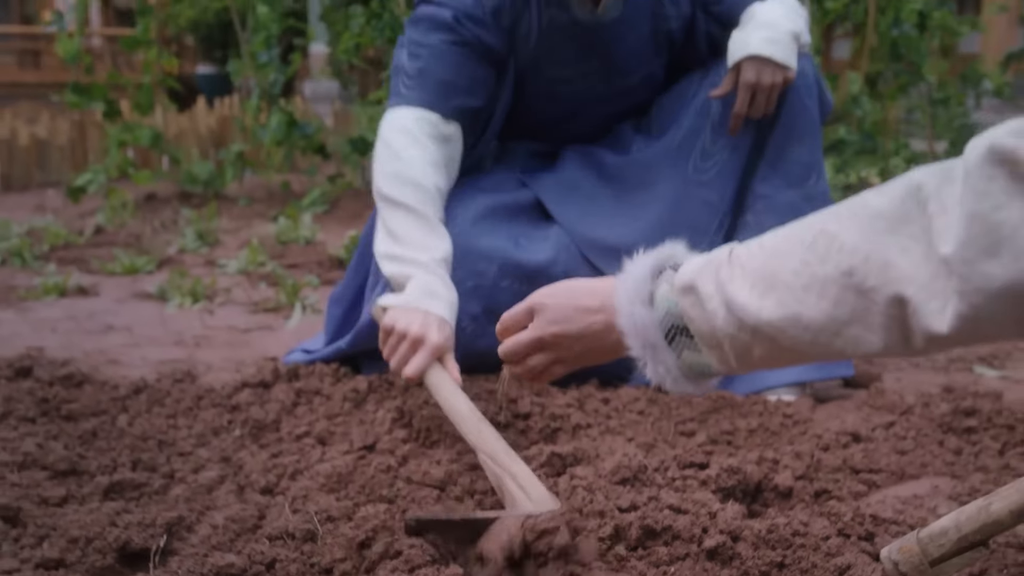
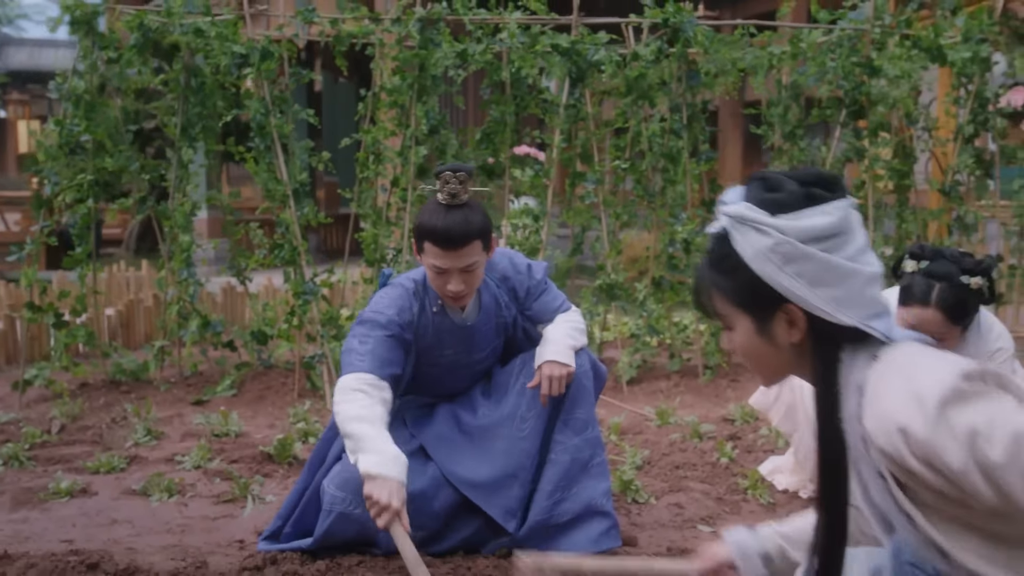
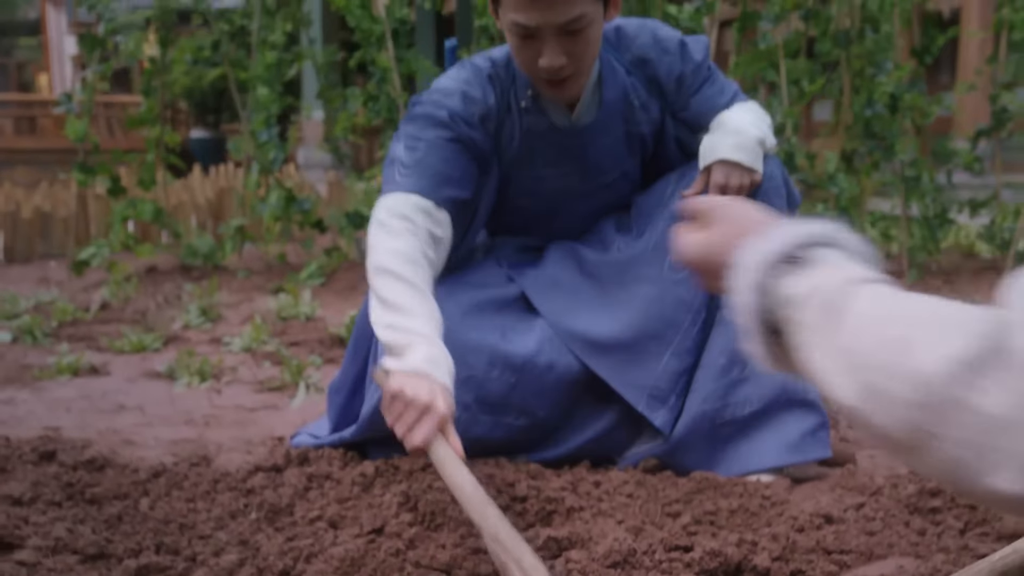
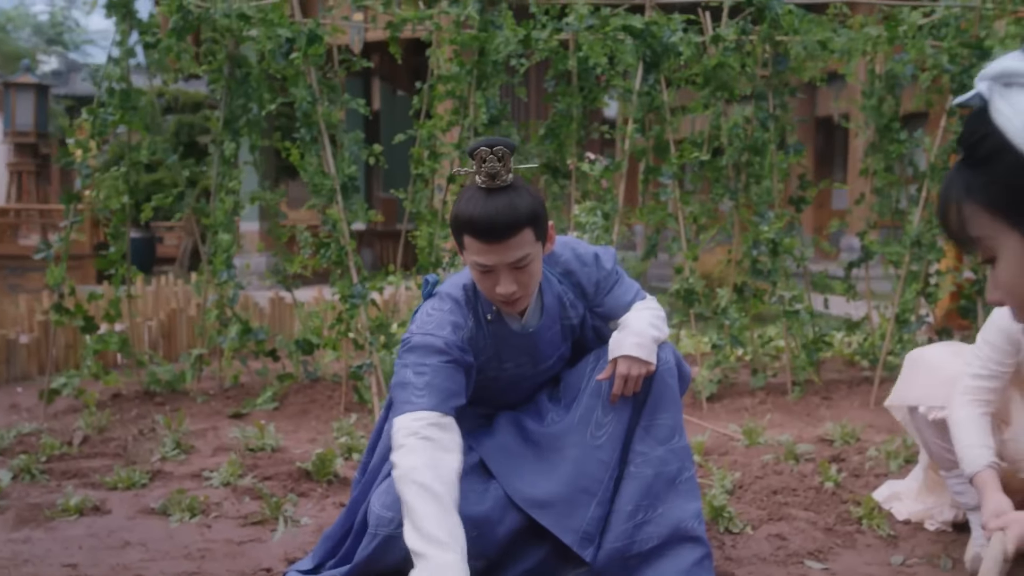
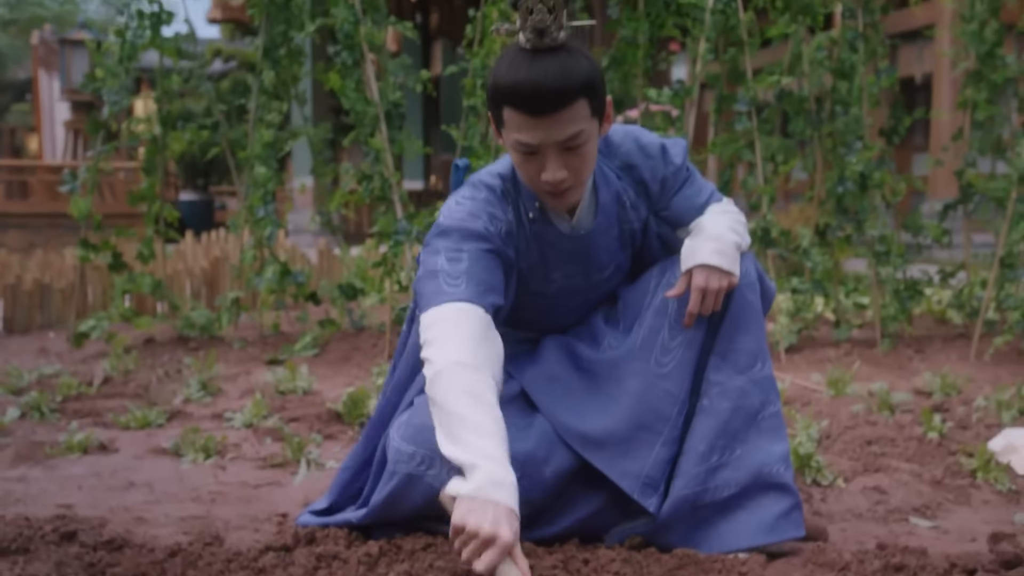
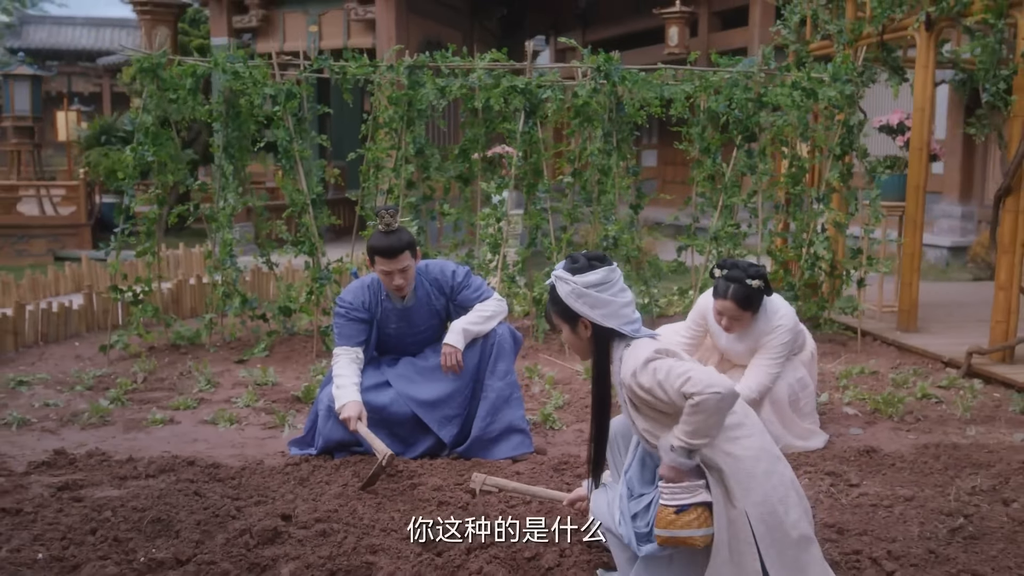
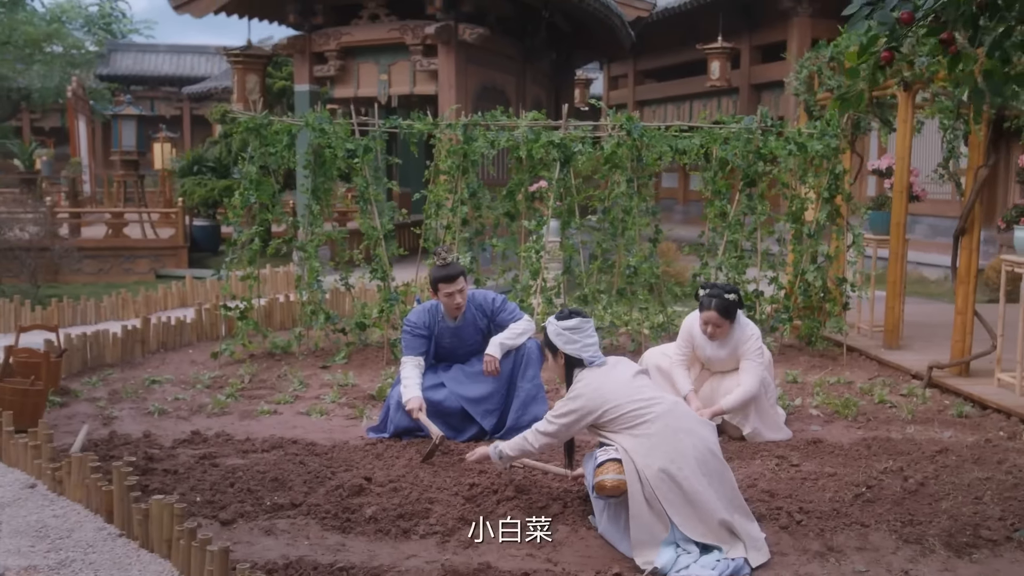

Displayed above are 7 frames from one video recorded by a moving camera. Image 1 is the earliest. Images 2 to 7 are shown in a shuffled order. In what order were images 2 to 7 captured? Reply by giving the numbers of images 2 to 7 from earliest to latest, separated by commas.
3, 5, 4, 2, 6, 7
